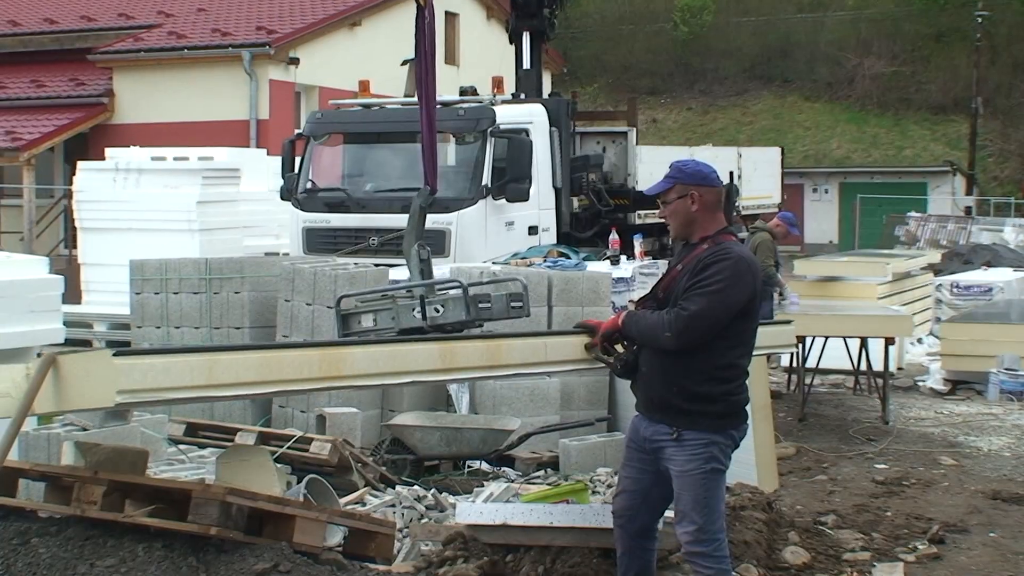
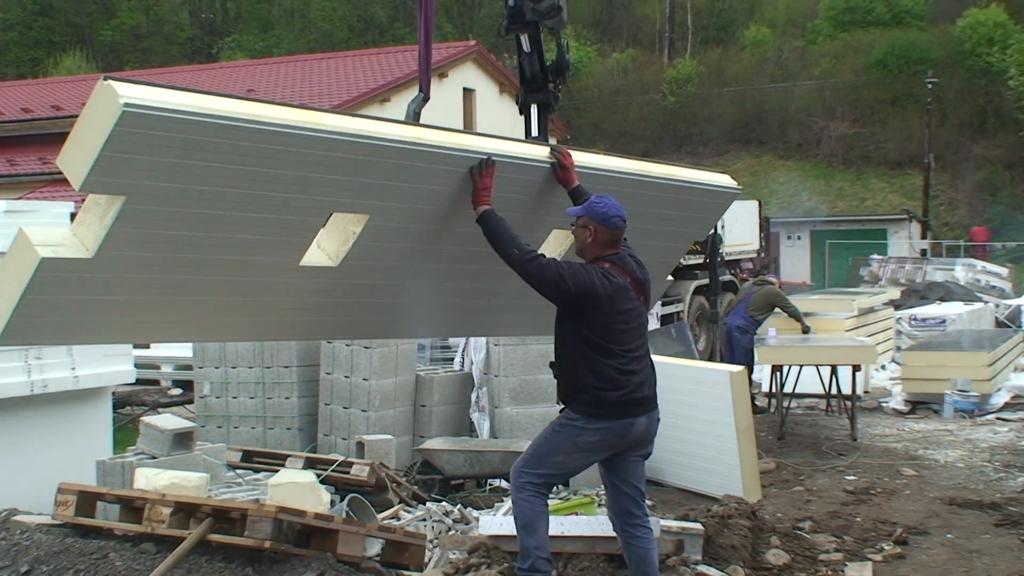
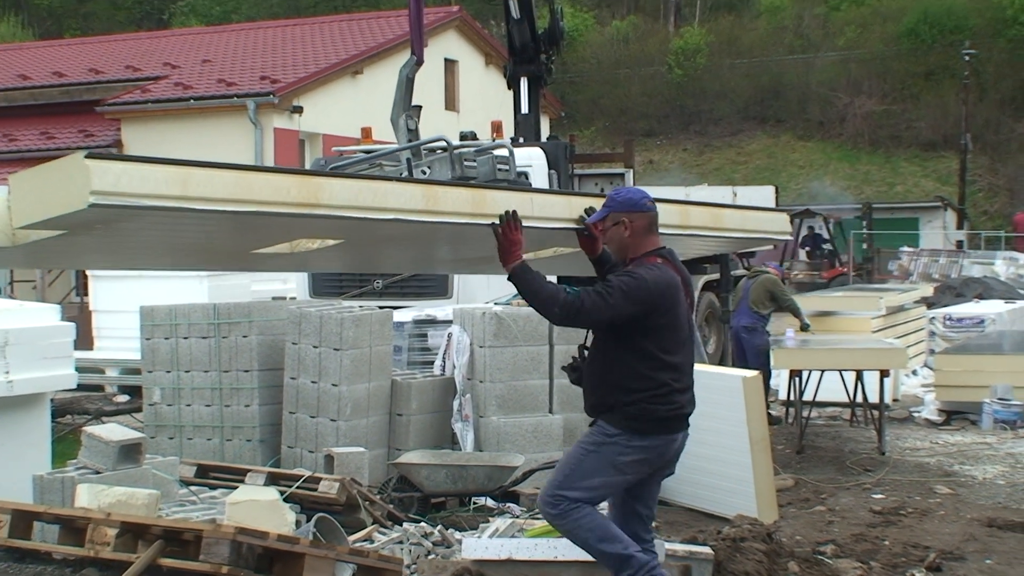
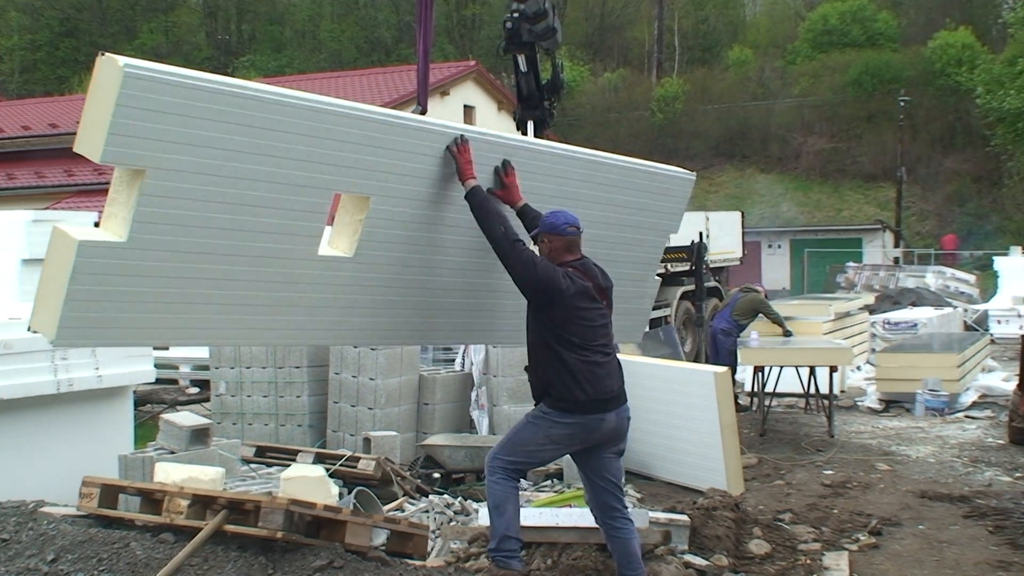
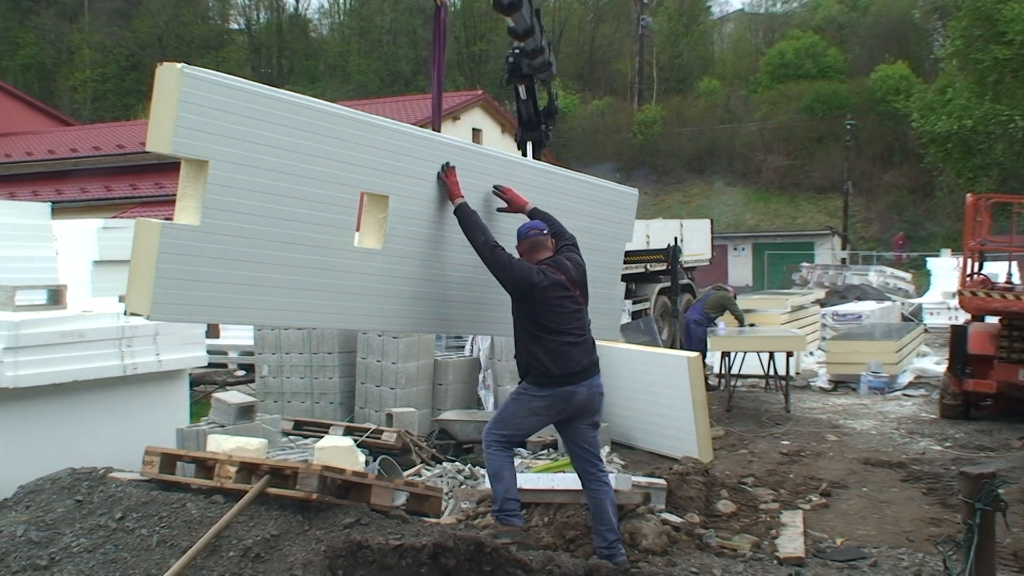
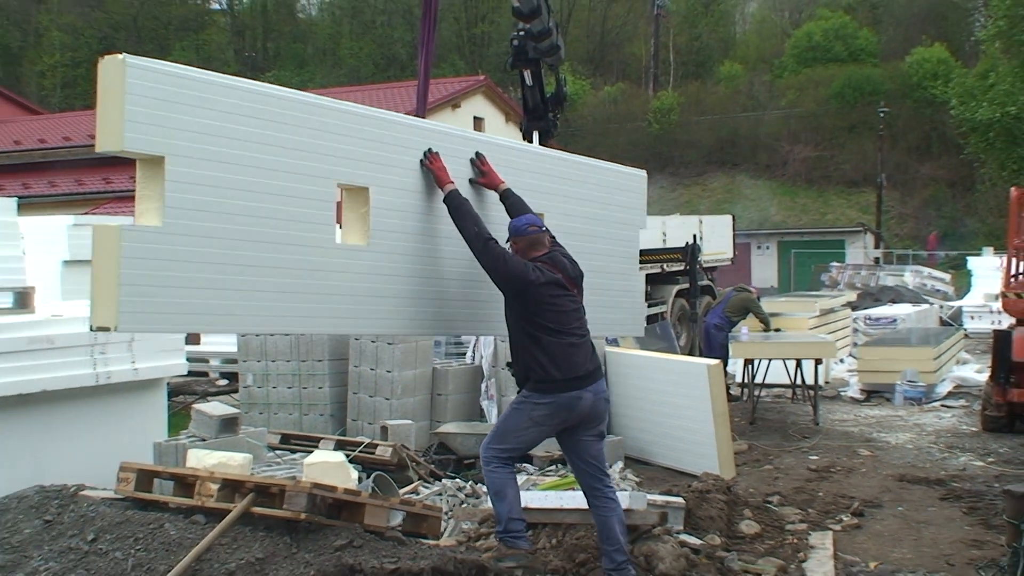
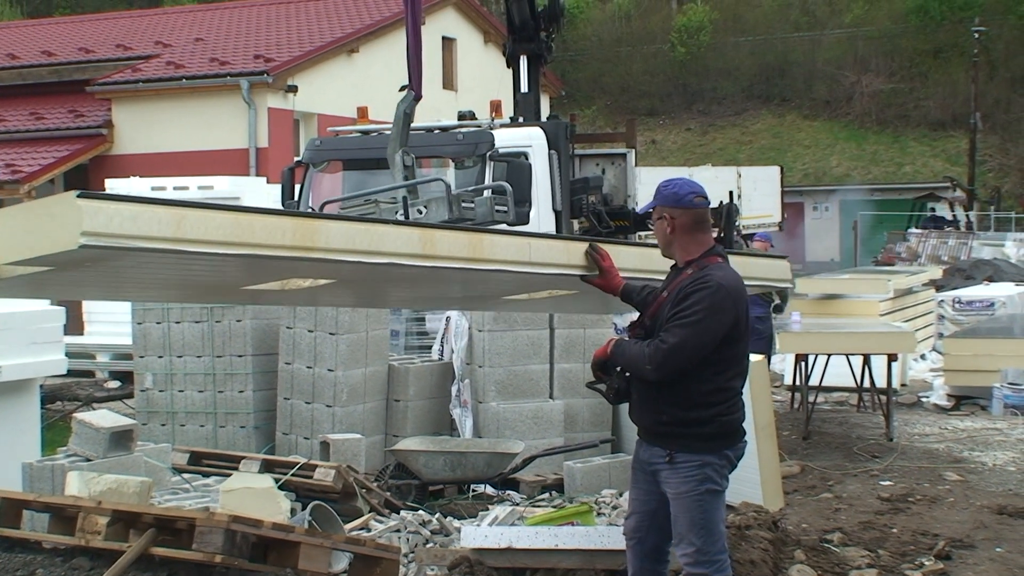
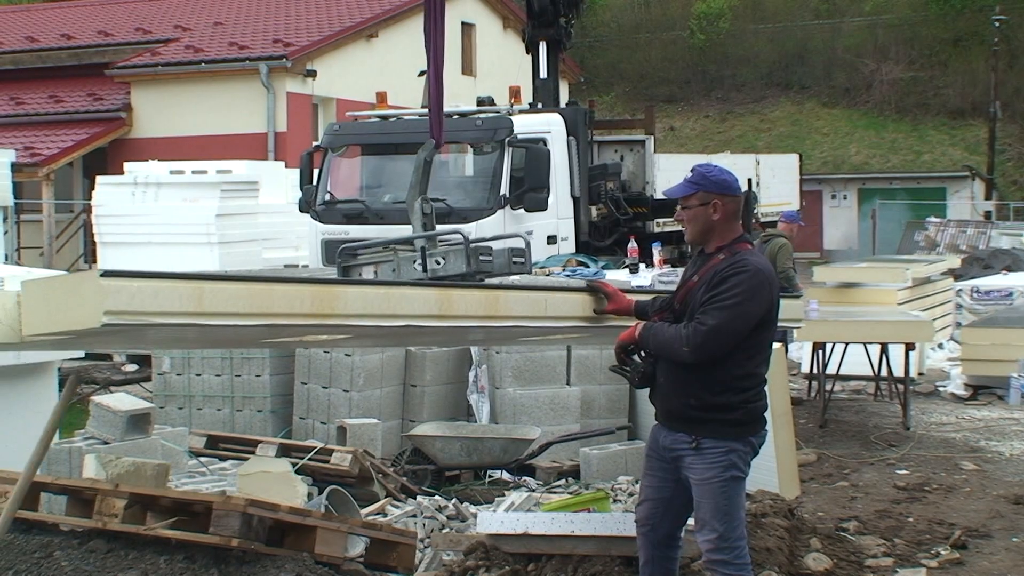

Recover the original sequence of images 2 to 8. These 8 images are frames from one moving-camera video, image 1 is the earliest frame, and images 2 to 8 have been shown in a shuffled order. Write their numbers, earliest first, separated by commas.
8, 7, 3, 2, 4, 6, 5
